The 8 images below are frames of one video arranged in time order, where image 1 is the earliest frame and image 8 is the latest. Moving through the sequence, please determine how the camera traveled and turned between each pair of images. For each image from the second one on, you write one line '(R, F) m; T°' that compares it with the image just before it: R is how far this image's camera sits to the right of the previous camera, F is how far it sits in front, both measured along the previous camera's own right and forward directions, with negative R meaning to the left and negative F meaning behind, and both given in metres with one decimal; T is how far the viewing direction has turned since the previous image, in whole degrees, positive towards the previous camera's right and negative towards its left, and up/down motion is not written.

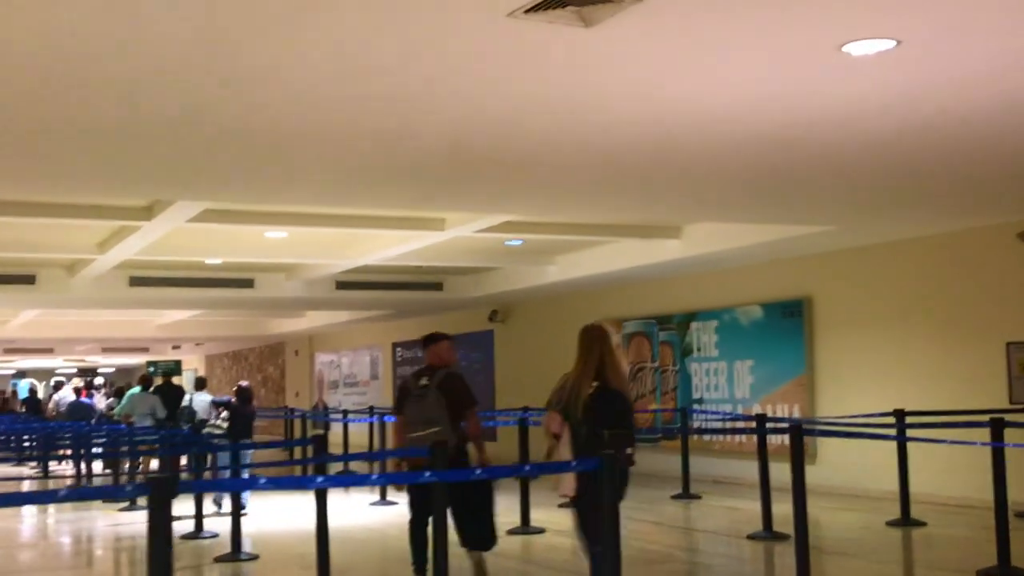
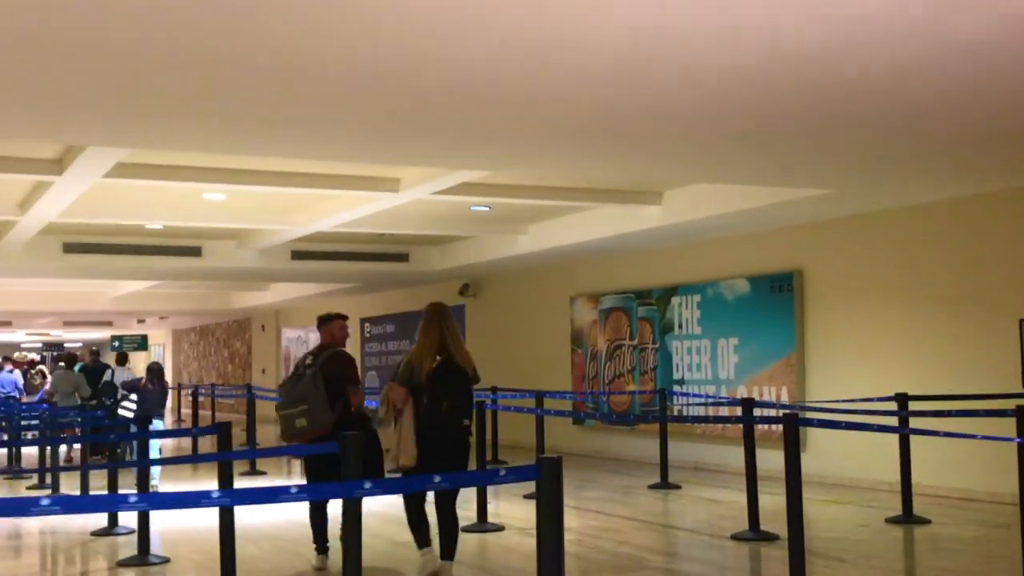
(+0.2, +1.0) m; +1°
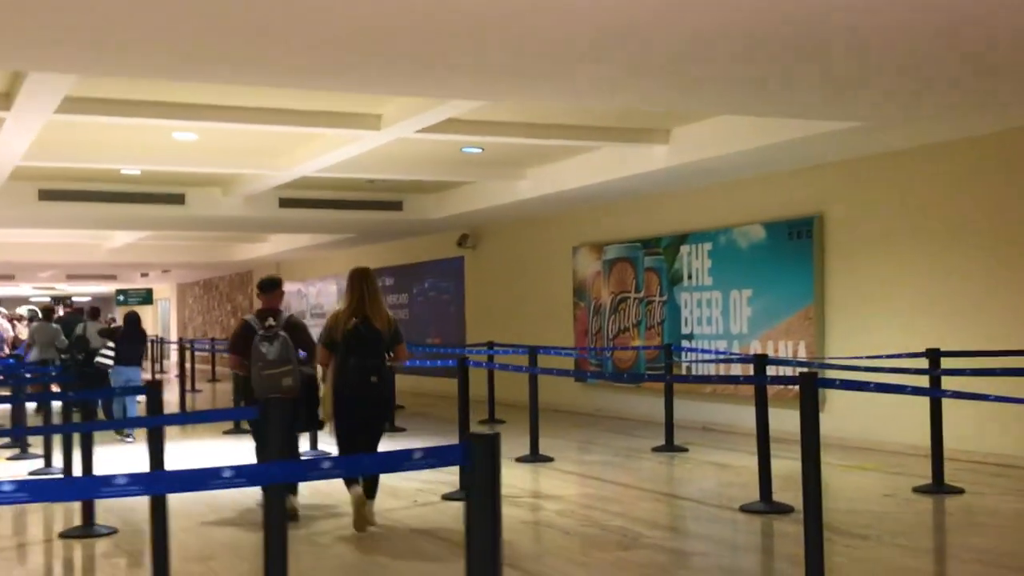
(+0.2, +0.7) m; -1°
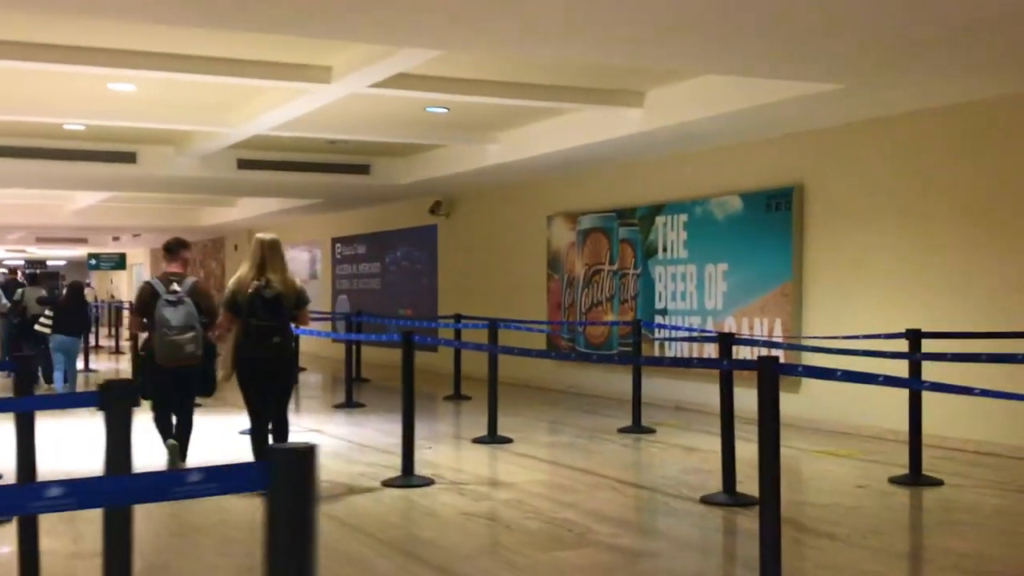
(+0.2, +0.5) m; +1°
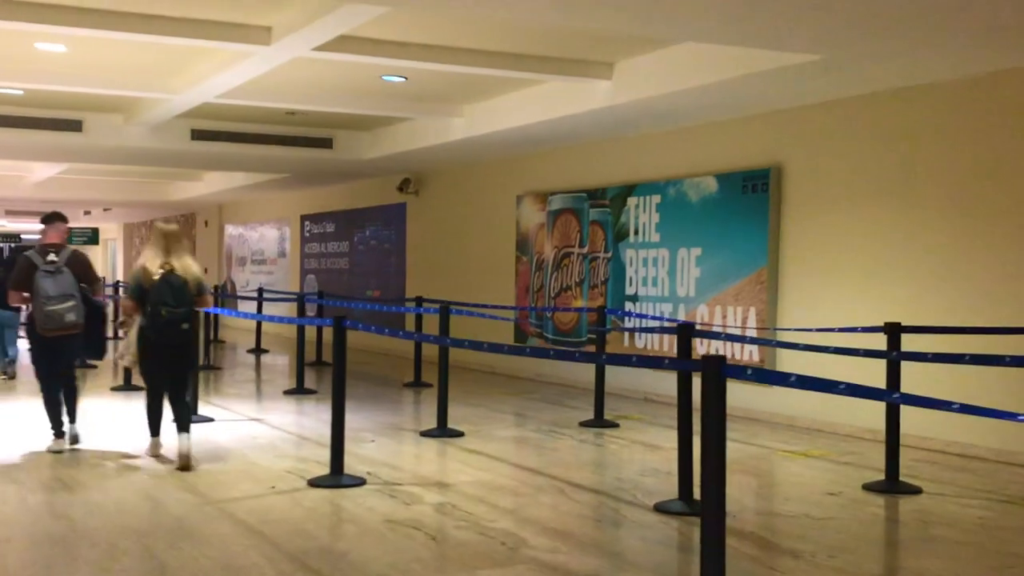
(+0.2, +0.5) m; +1°
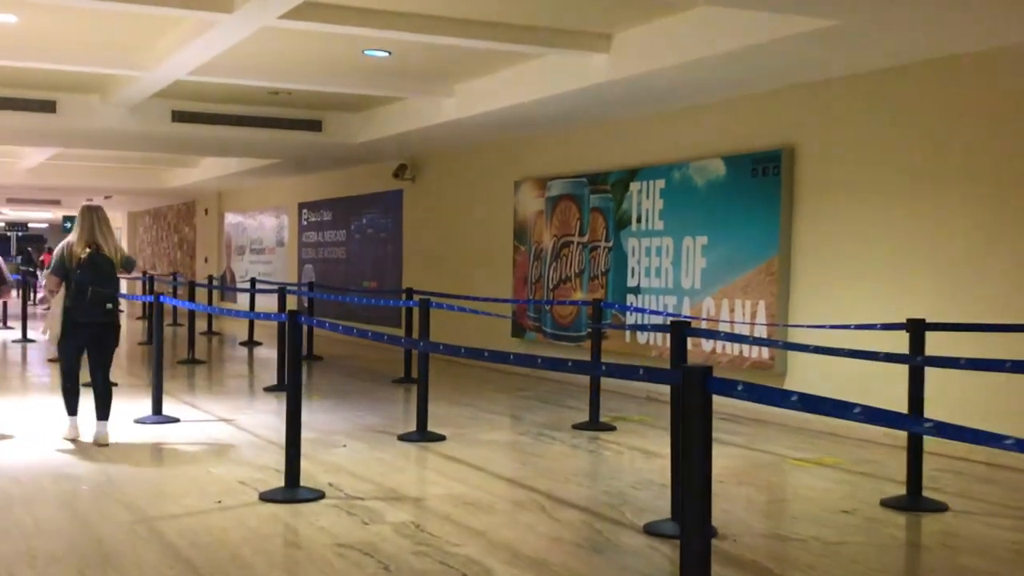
(+0.2, +0.6) m; -1°
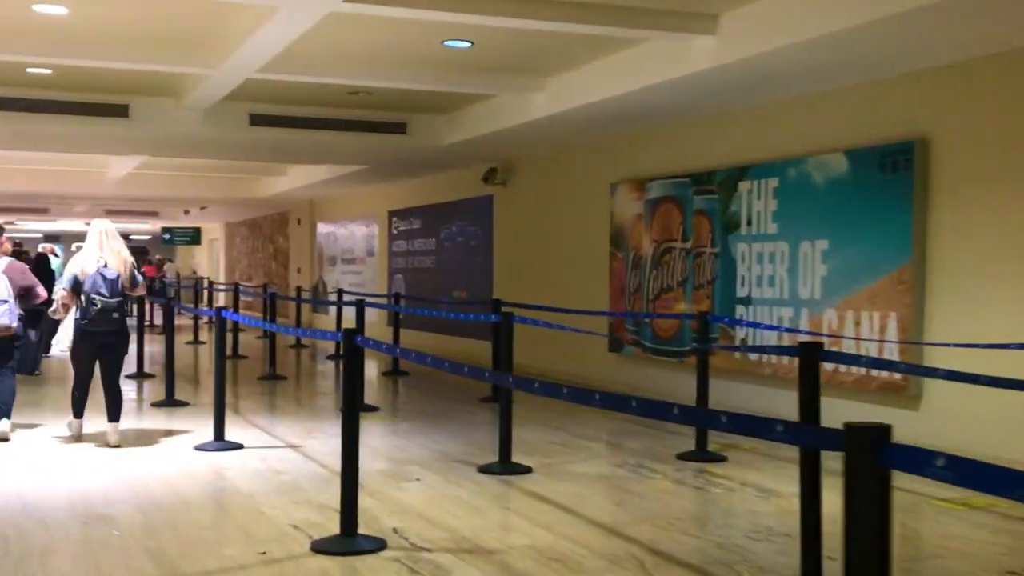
(0.0, +0.8) m; -5°
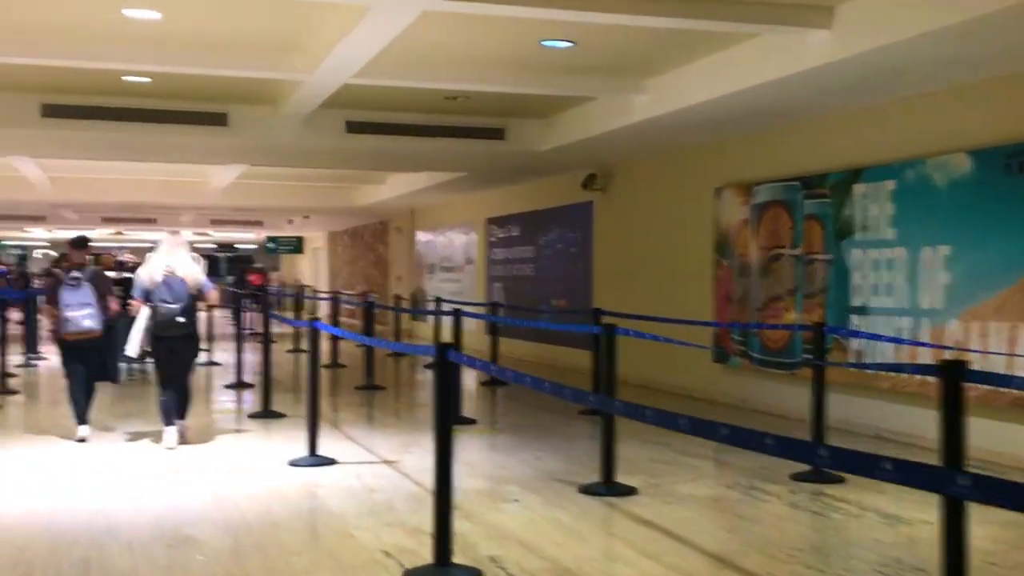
(0.0, +0.3) m; -5°
